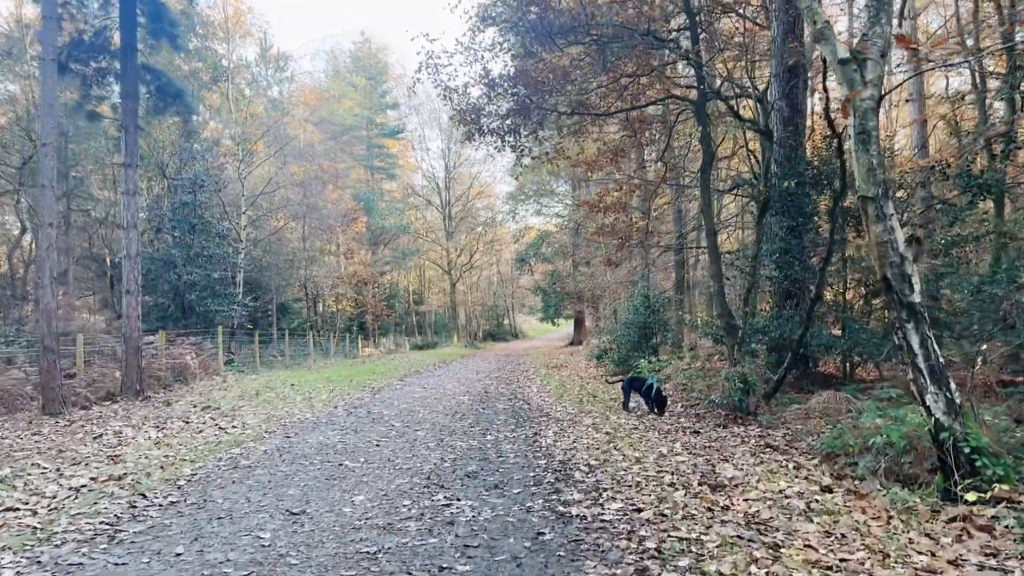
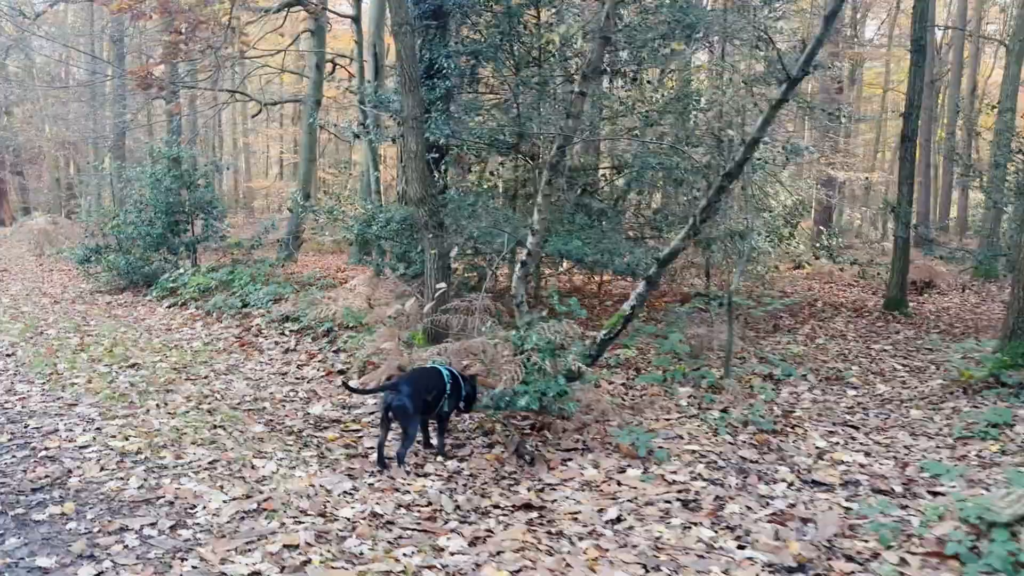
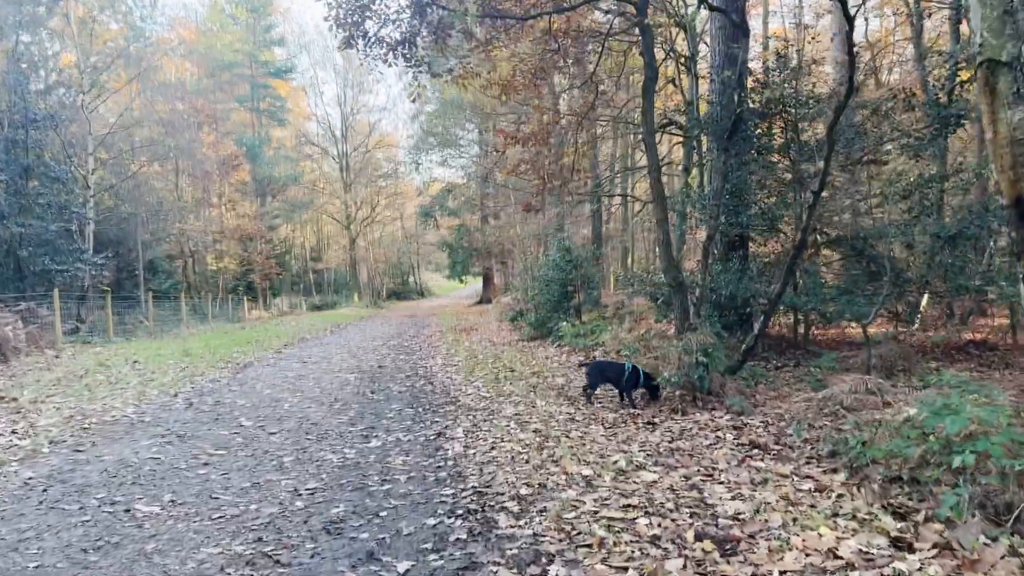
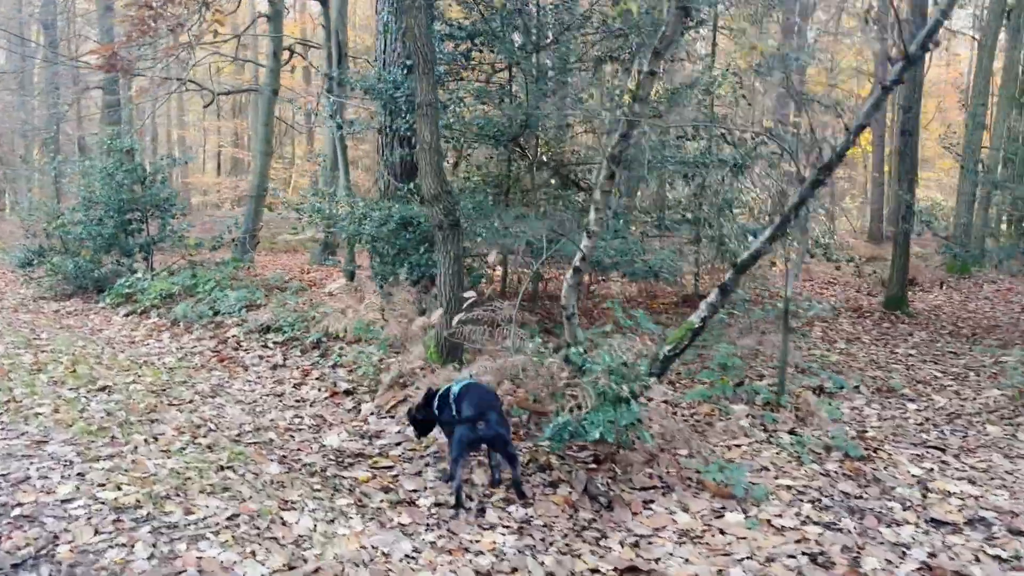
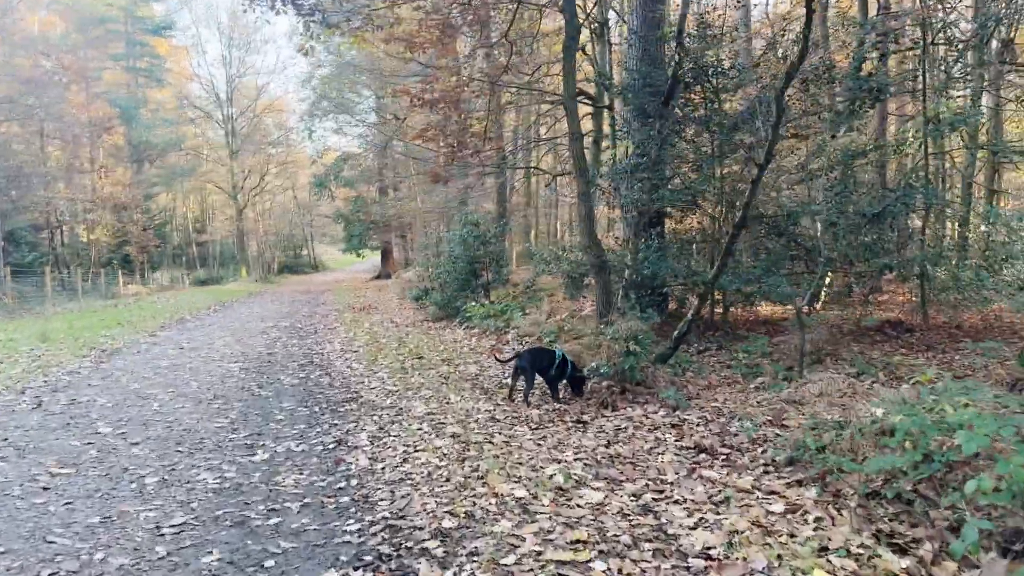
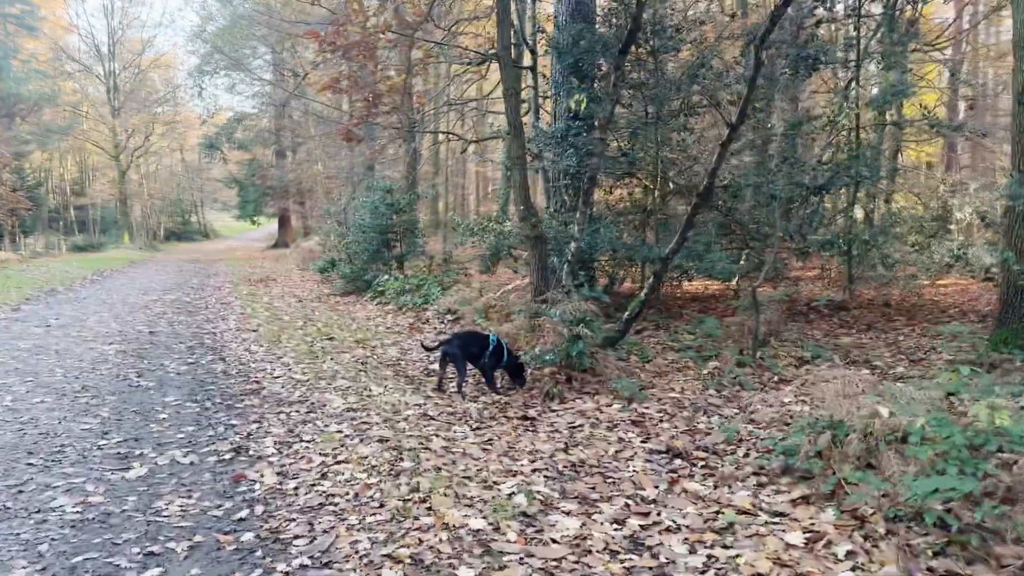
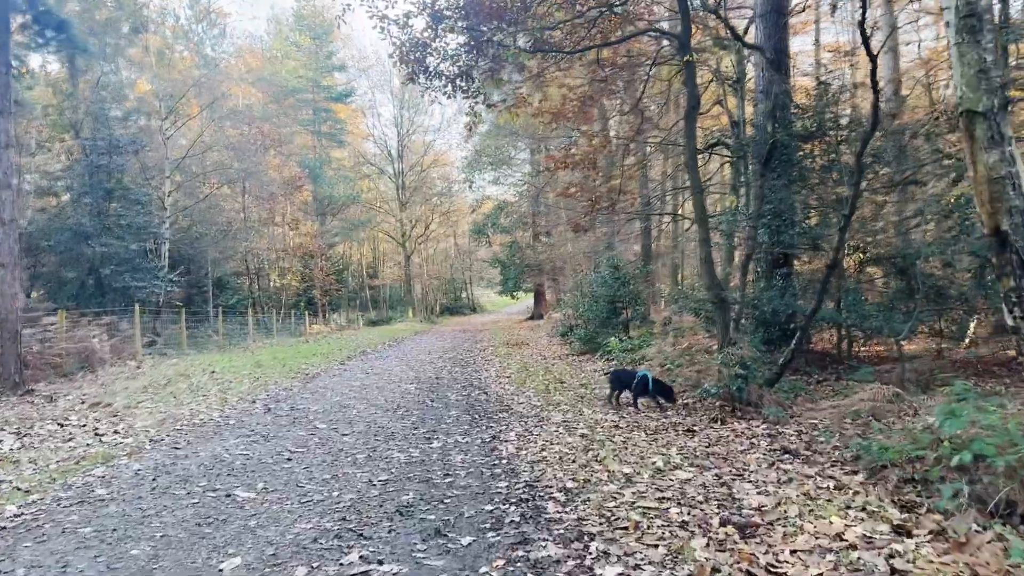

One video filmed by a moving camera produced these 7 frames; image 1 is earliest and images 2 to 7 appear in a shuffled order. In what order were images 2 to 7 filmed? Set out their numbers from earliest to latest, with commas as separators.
7, 3, 5, 6, 2, 4
